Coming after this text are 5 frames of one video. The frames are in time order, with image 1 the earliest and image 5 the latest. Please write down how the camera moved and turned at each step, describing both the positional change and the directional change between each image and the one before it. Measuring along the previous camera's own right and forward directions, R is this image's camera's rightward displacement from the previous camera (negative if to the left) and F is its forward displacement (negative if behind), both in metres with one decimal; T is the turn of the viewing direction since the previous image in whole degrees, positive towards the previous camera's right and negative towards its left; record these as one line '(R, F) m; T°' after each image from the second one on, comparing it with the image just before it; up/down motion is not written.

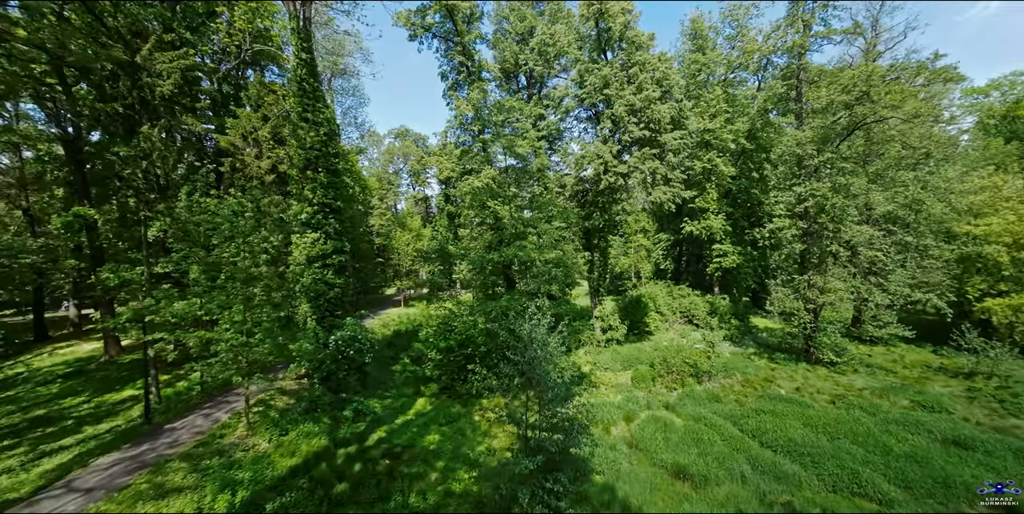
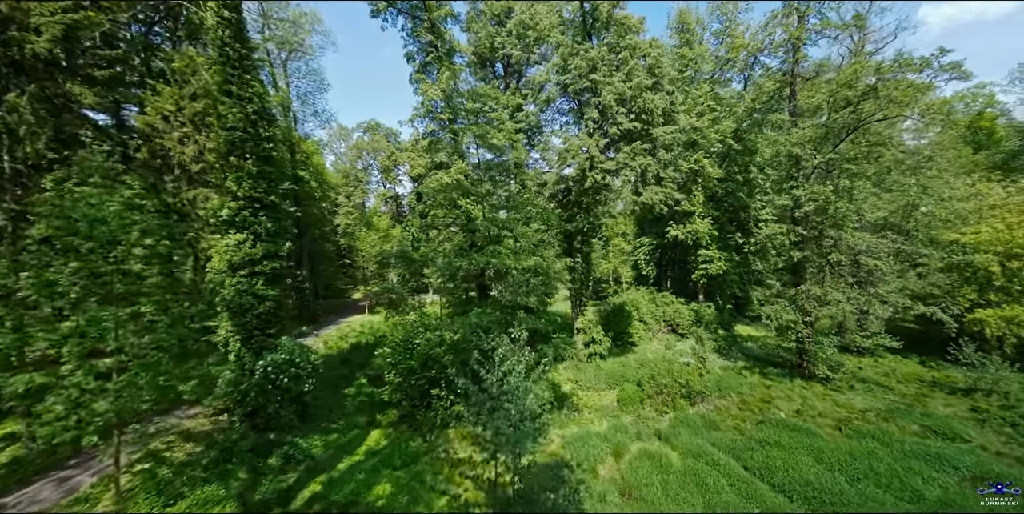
(+0.1, +1.5) m; +4°
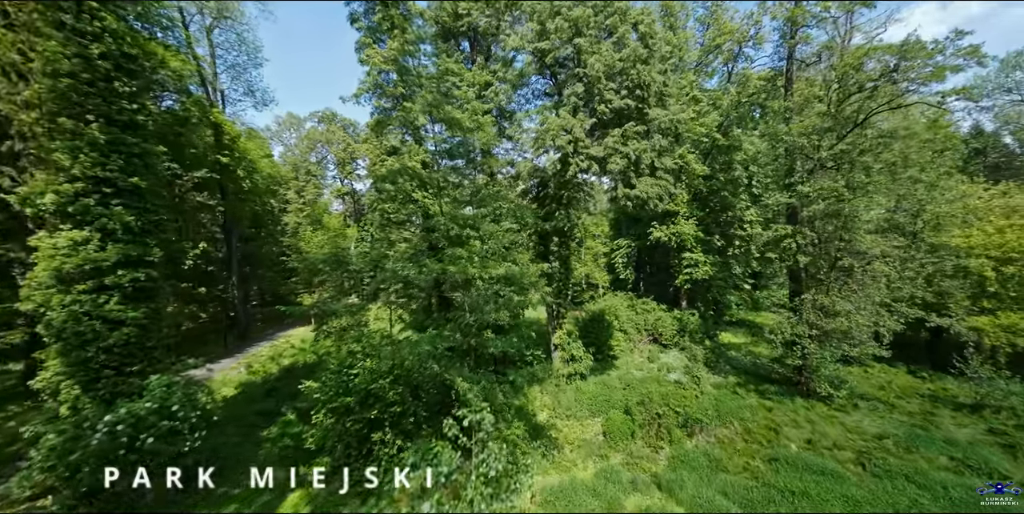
(+0.1, +1.9) m; +5°
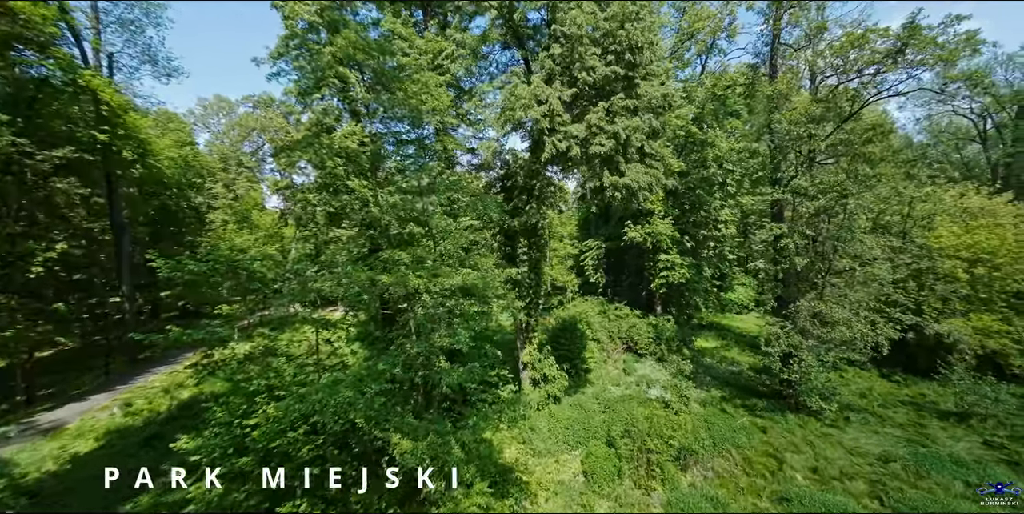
(+0.1, +1.7) m; +6°
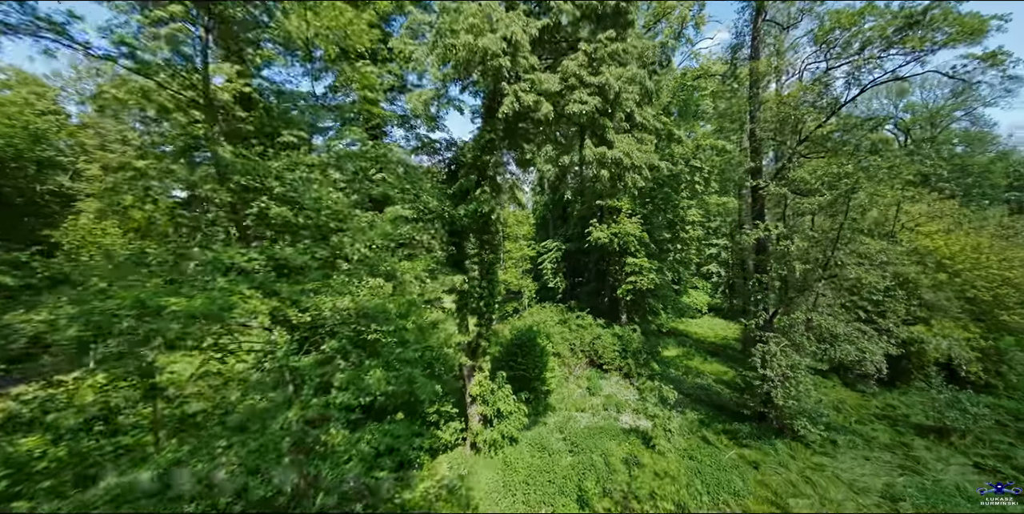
(+0.2, +2.0) m; +8°
